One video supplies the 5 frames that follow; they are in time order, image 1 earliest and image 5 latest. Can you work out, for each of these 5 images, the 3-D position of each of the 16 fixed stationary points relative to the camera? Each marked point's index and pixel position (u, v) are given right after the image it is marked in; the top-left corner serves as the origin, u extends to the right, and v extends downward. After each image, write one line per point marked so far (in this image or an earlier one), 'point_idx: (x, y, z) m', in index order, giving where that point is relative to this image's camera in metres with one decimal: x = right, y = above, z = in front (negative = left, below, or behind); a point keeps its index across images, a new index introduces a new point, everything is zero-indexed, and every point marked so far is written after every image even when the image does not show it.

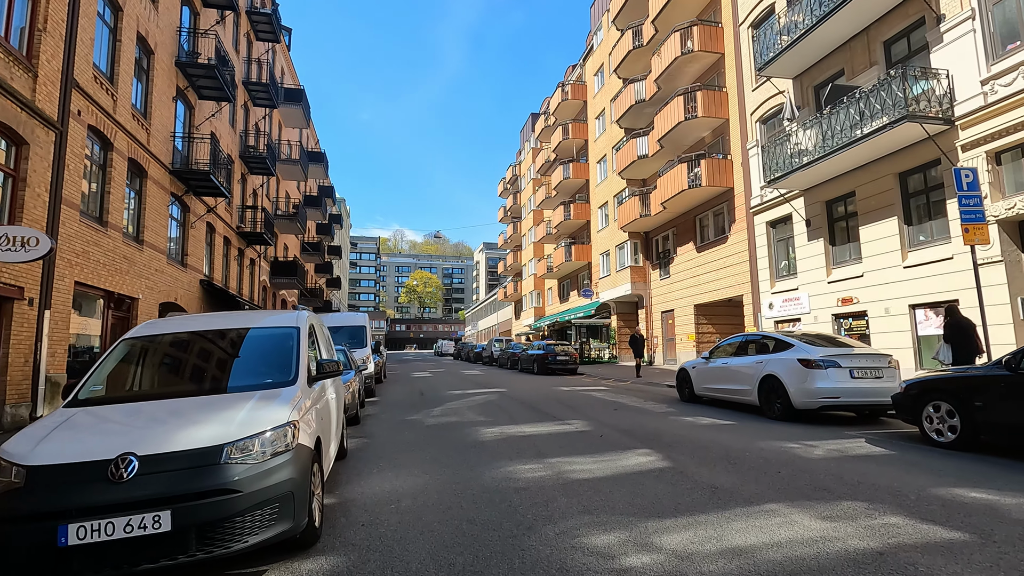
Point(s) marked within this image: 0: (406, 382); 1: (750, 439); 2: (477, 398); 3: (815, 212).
0: (-3.7, -3.3, +19.5) m
1: (+2.9, -1.8, +6.6) m
2: (-0.8, -2.4, +12.0) m
3: (+8.4, +2.1, +15.2) m
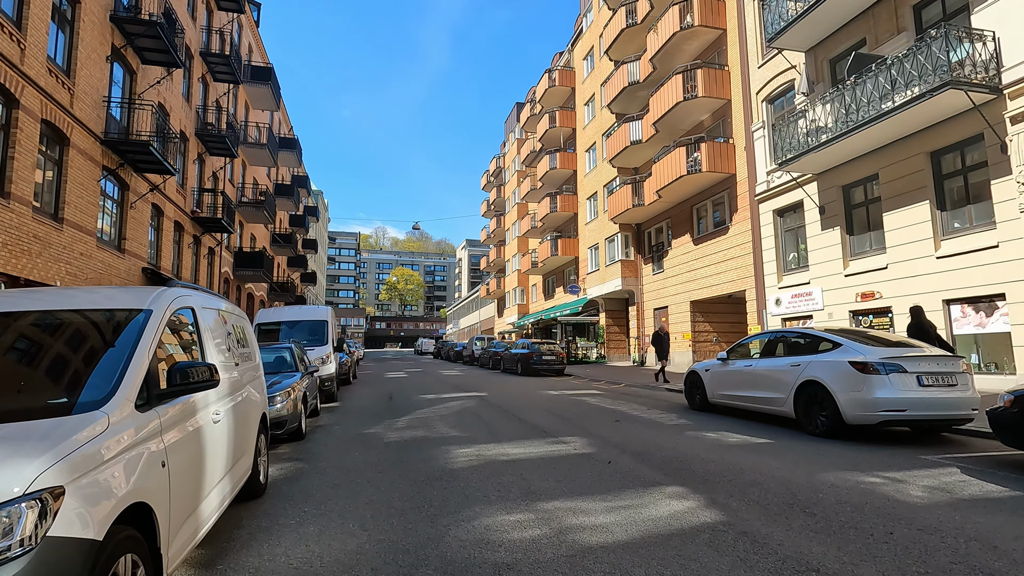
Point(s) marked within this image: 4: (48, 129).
0: (-4.3, -3.1, +17.7) m
1: (+2.7, -1.6, +5.0) m
2: (-1.1, -2.2, +10.3) m
3: (+8.0, +2.3, +13.8) m
4: (-9.7, +3.3, +11.5) m
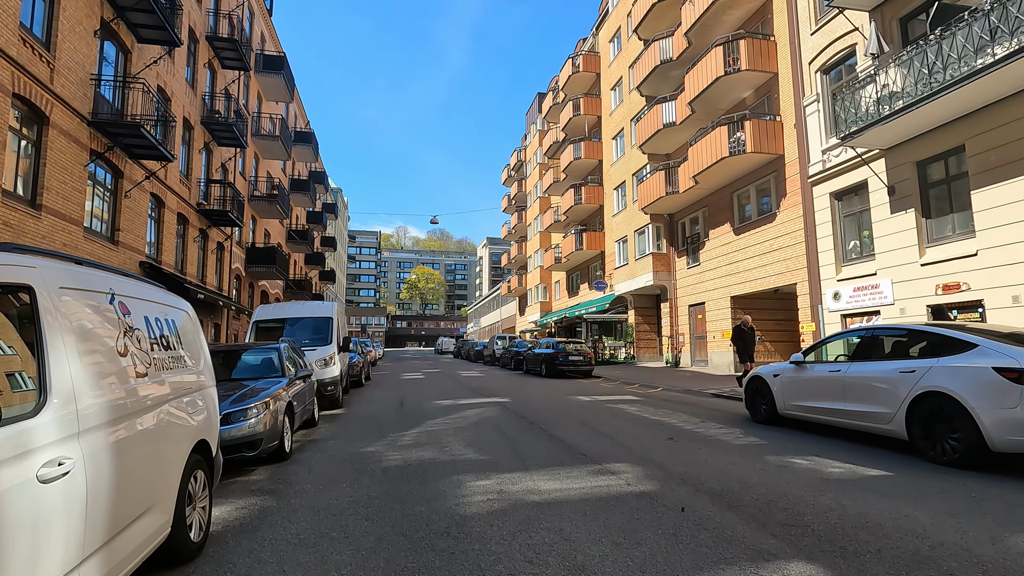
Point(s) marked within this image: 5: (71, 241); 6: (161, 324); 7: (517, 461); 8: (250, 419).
0: (-3.6, -2.9, +16.4) m
1: (+2.9, -1.5, +3.4) m
2: (-0.7, -2.1, +8.9) m
3: (+8.5, +2.4, +12.0) m
4: (-9.3, +3.5, +10.4) m
5: (-9.3, +1.0, +11.6) m
6: (-2.2, -0.2, +3.5) m
7: (0.0, -1.7, +5.4) m
8: (-2.7, -1.3, +5.6) m
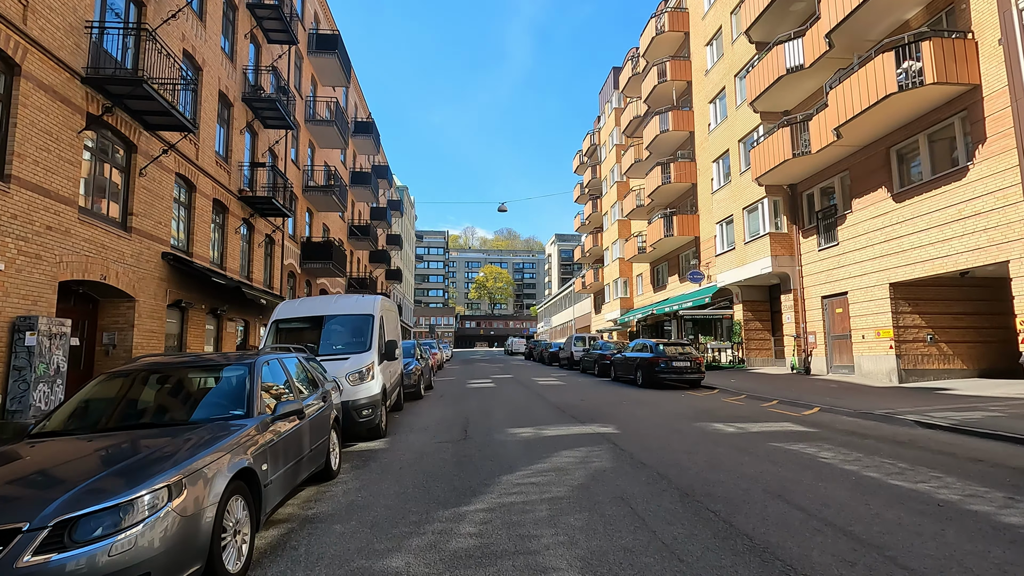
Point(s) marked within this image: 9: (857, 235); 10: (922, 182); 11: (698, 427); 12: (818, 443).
0: (-1.4, -2.7, +13.4) m
1: (+3.5, -1.2, -0.2) m
2: (+0.6, -1.8, +5.6) m
3: (+10.0, +2.9, +7.6) m
4: (-7.9, +3.6, +8.2) m
5: (-7.7, +1.1, +9.4) m
6: (-1.6, 0.0, +0.4) m
7: (+0.9, -1.5, +2.1) m
8: (-1.8, -1.1, +2.6) m
9: (+9.5, +1.5, +15.1) m
10: (+9.7, +2.5, +13.0) m
11: (+2.8, -2.1, +8.2) m
12: (+3.8, -1.9, +6.8) m
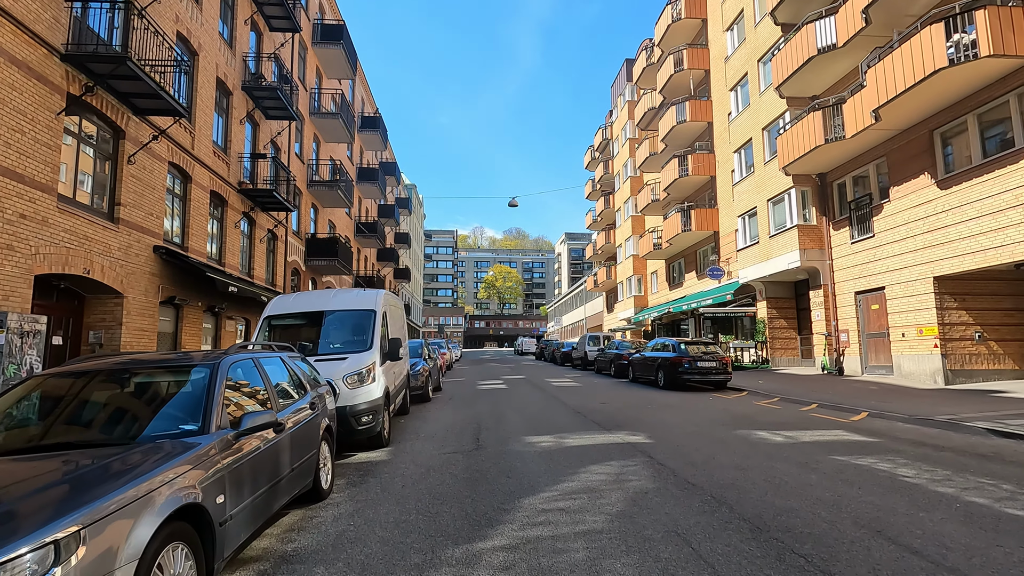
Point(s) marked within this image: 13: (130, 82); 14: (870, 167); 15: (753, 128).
0: (-1.1, -2.6, +12.5) m
1: (+3.5, -1.1, -1.2) m
2: (+0.7, -1.7, +4.7) m
3: (+10.2, +3.0, +6.5) m
4: (-7.6, +3.7, +7.4) m
5: (-7.5, +1.2, +8.6) m
6: (-1.5, +0.1, -0.4) m
7: (+1.0, -1.3, +1.2) m
8: (-1.7, -1.0, +1.7) m
9: (+9.8, +1.6, +14.1) m
10: (+10.0, +2.7, +12.0) m
11: (+3.0, -2.0, +7.2) m
12: (+4.0, -1.8, +5.8) m
13: (-7.0, +3.8, +10.1) m
14: (+9.8, +3.3, +15.1) m
15: (+8.6, +5.7, +19.8) m
